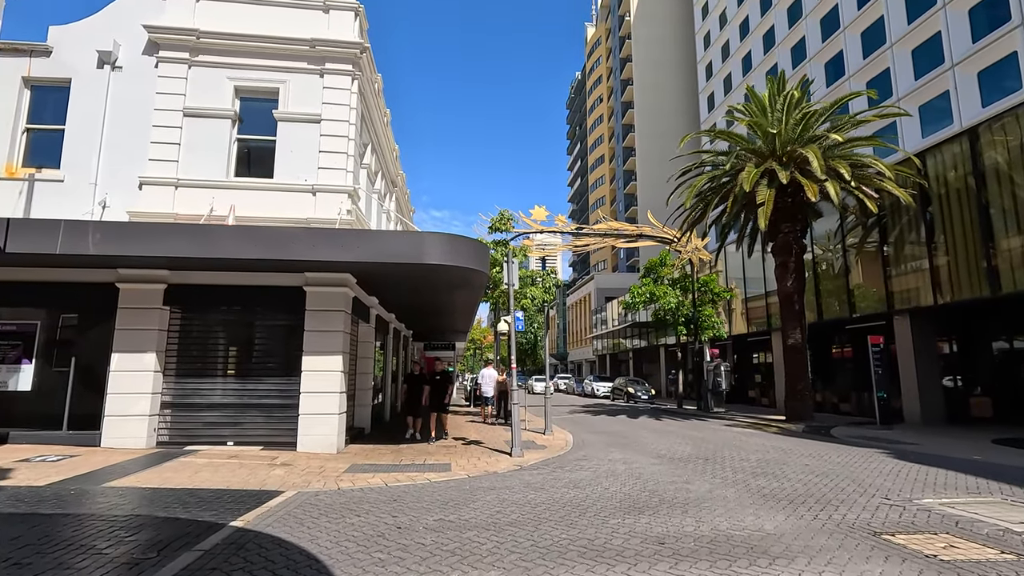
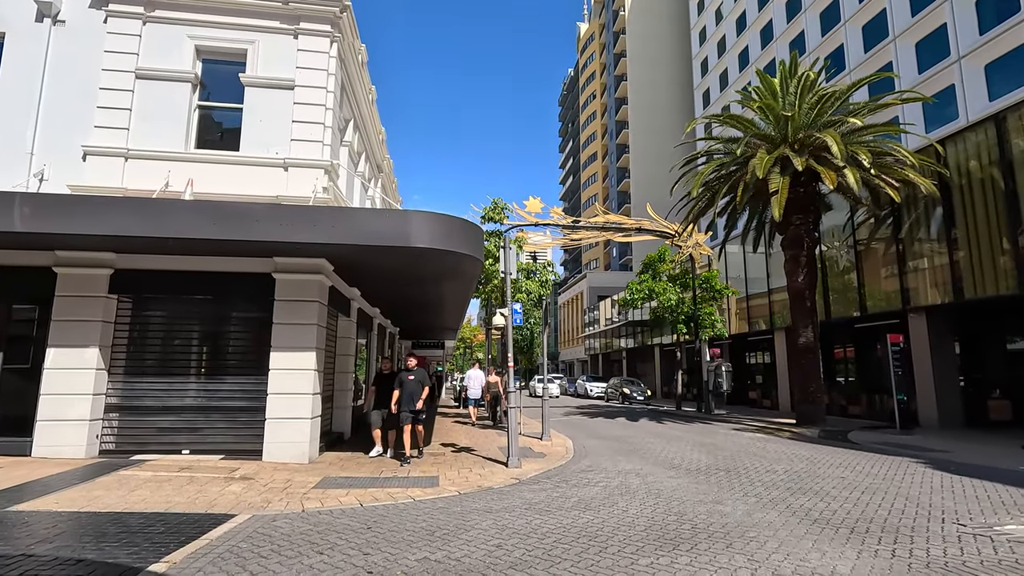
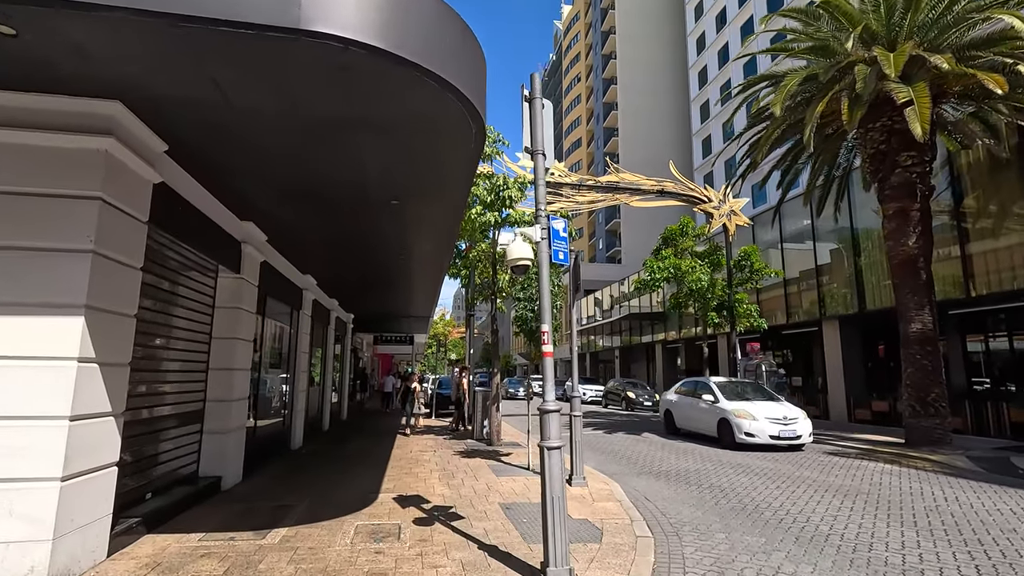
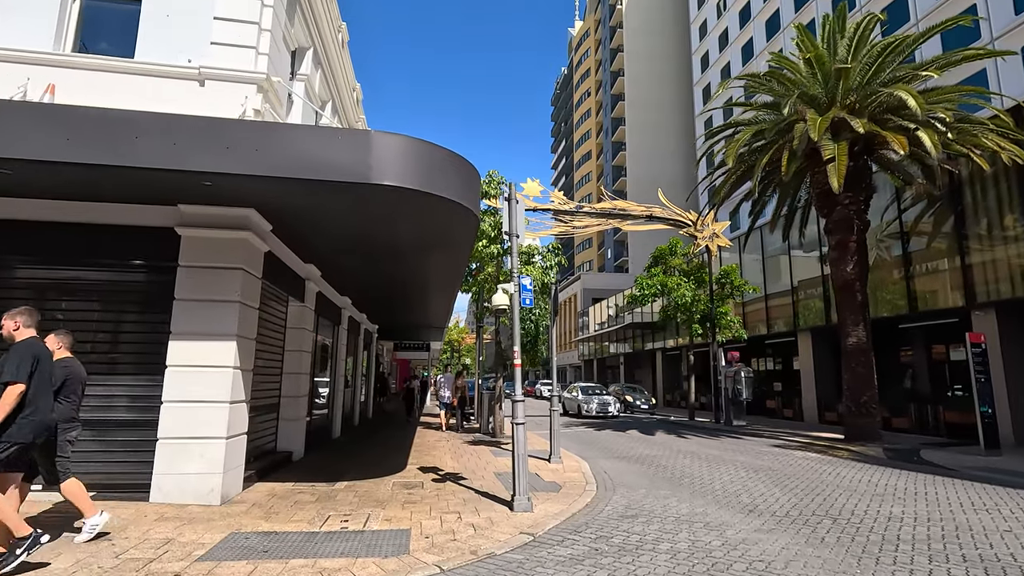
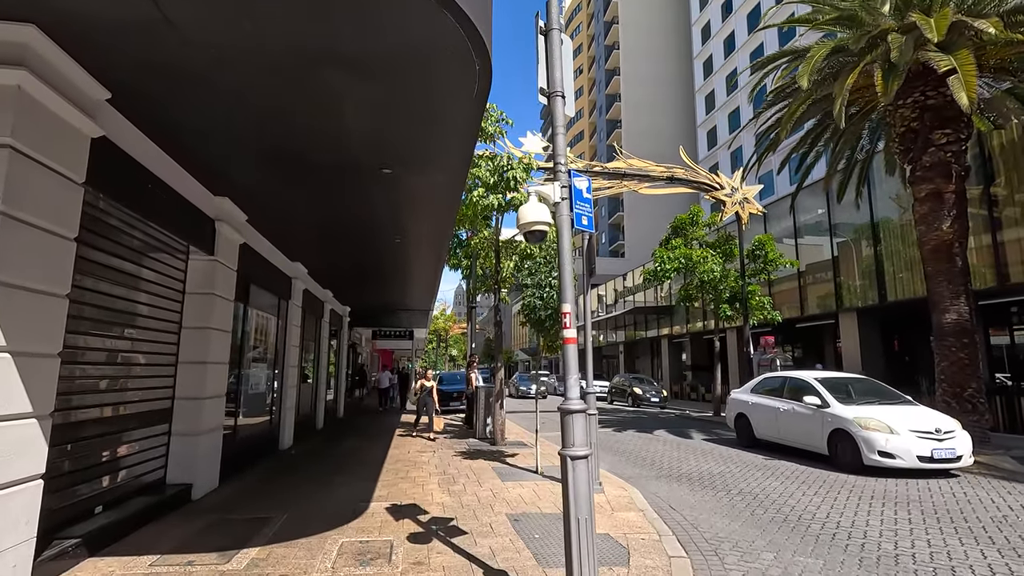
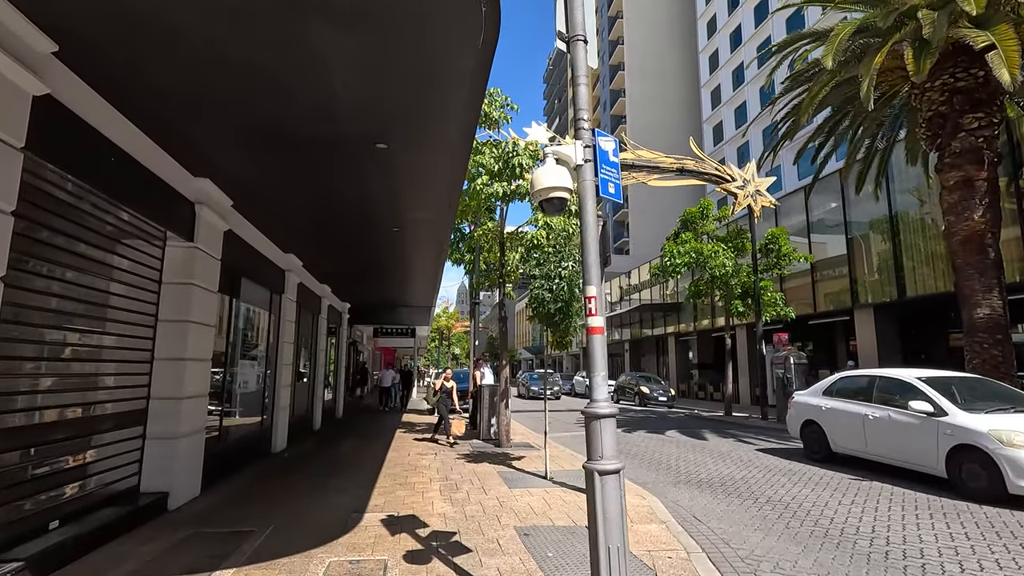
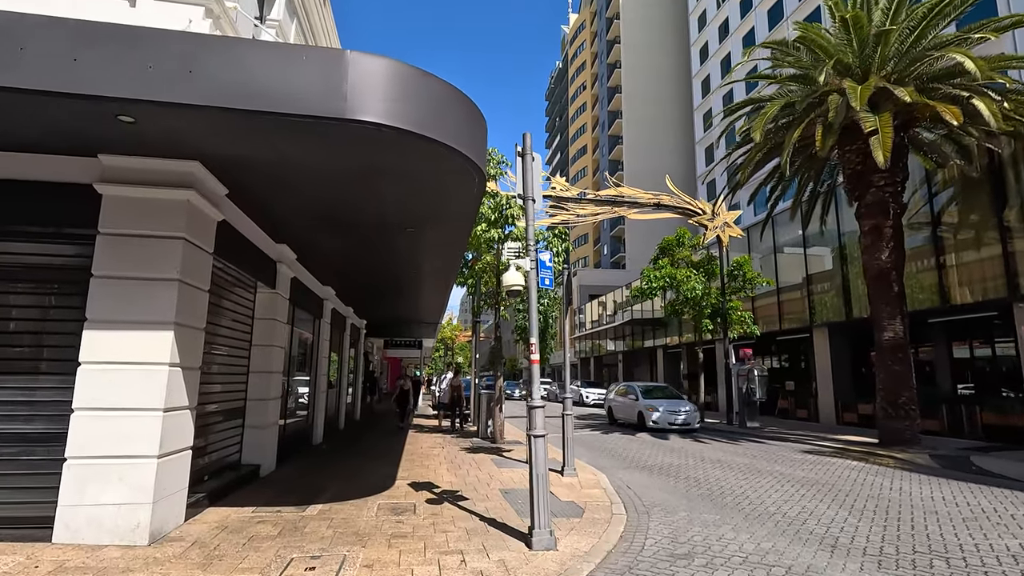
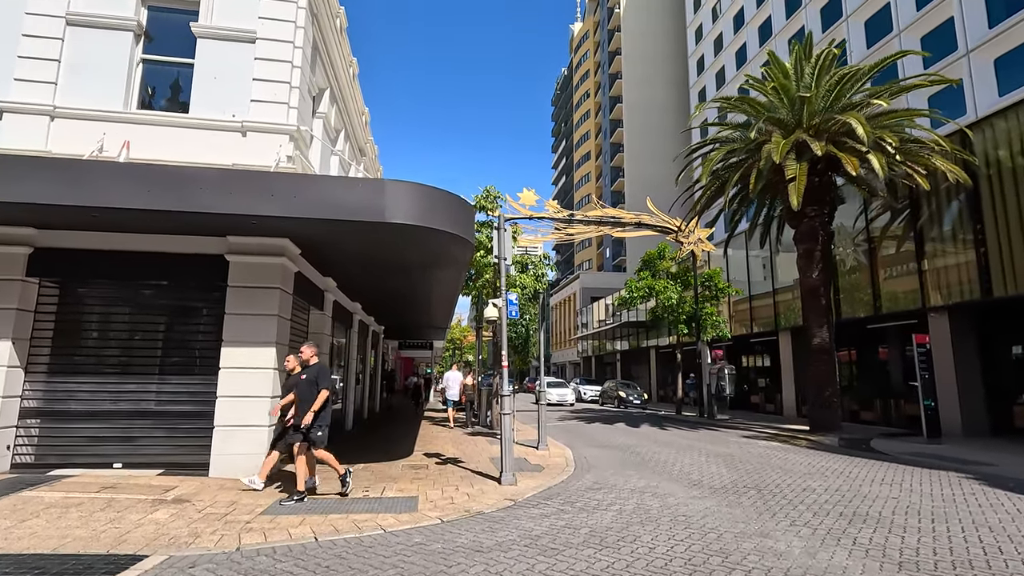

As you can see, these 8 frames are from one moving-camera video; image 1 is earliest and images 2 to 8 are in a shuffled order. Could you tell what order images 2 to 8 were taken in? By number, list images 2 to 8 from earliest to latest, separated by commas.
2, 8, 4, 7, 3, 5, 6
